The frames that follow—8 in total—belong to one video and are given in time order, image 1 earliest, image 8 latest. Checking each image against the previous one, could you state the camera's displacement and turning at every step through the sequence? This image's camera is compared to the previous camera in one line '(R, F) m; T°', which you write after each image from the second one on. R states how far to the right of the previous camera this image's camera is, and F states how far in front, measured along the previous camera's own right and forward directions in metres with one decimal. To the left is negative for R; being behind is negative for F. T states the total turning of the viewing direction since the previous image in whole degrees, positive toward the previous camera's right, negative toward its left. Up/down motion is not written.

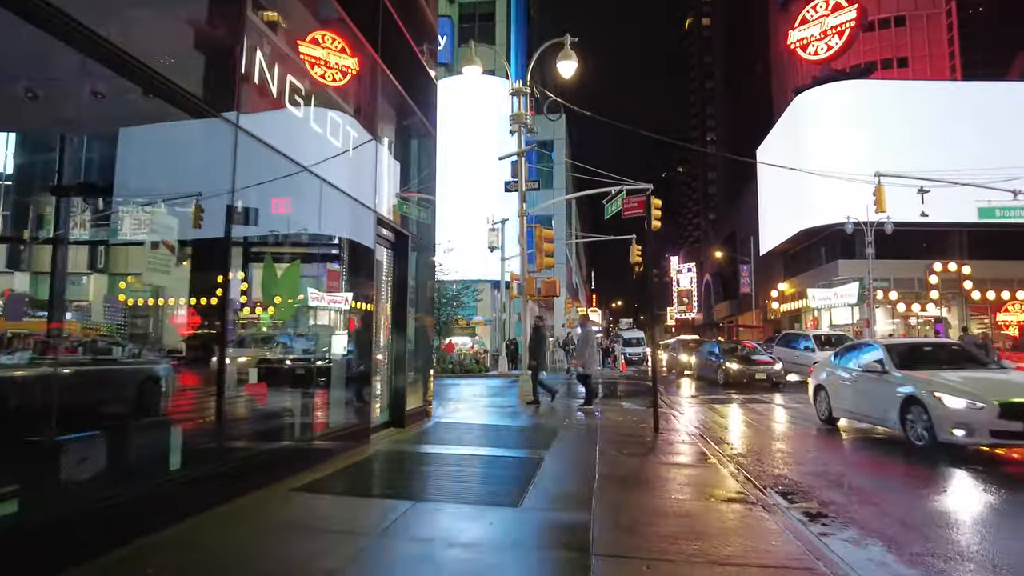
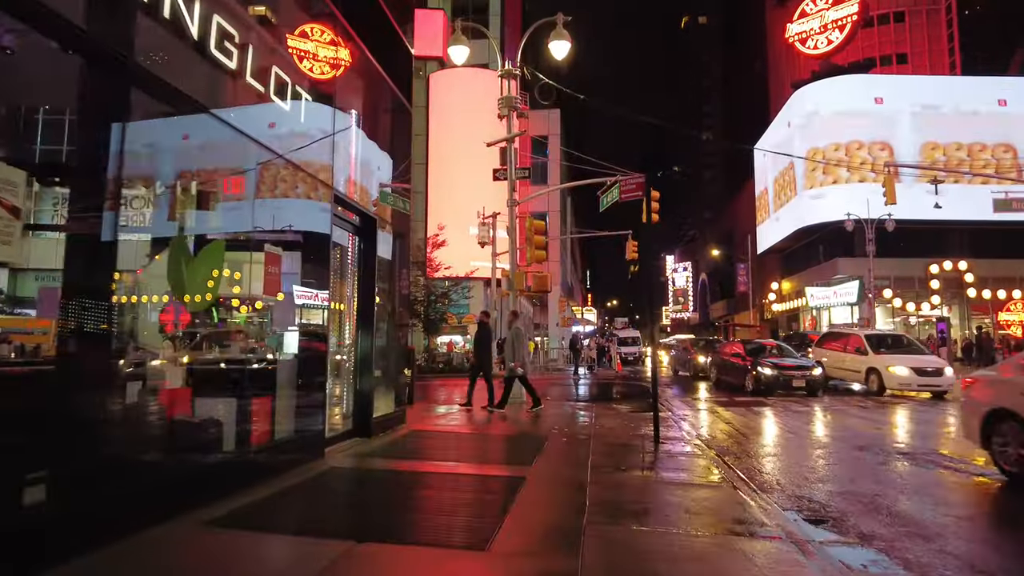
(+0.2, +1.2) m; 0°
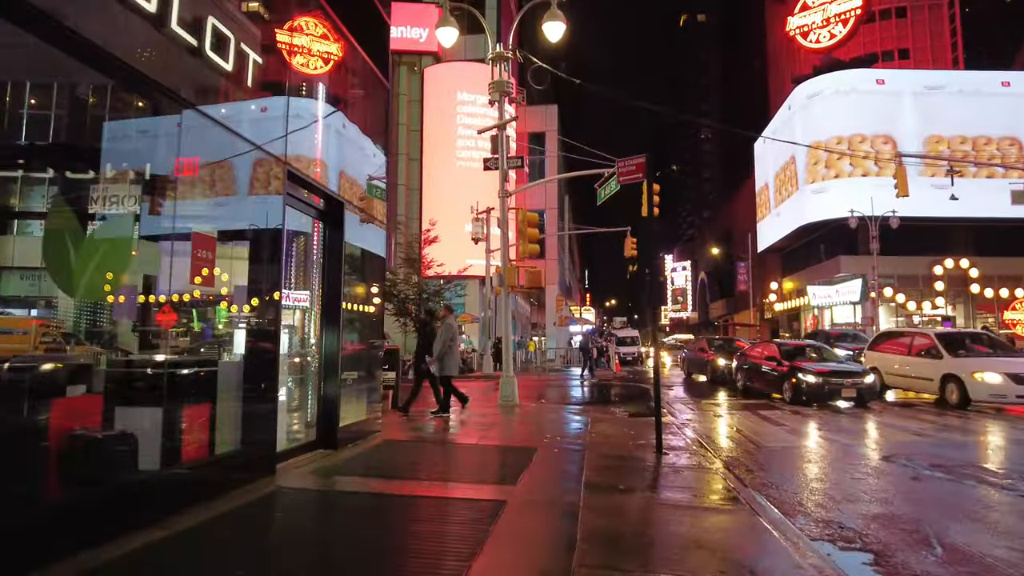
(+0.2, +1.0) m; 0°
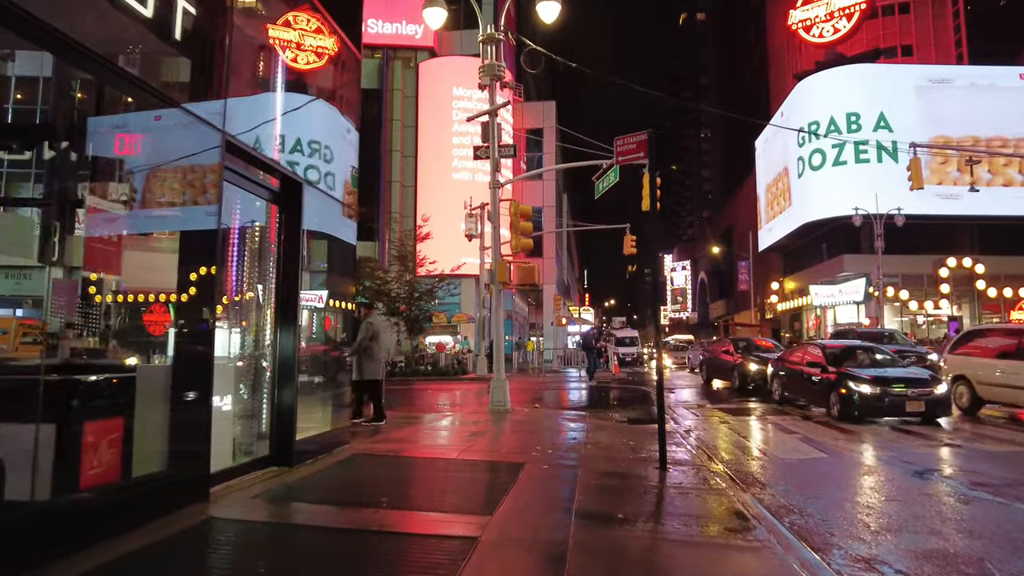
(+0.2, +1.0) m; 0°
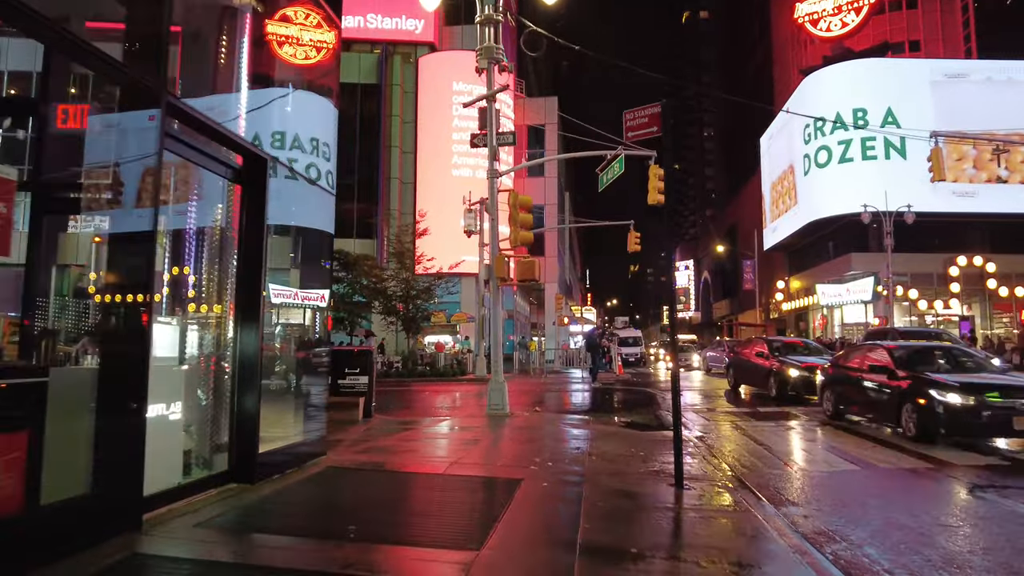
(+0.1, +0.9) m; 0°
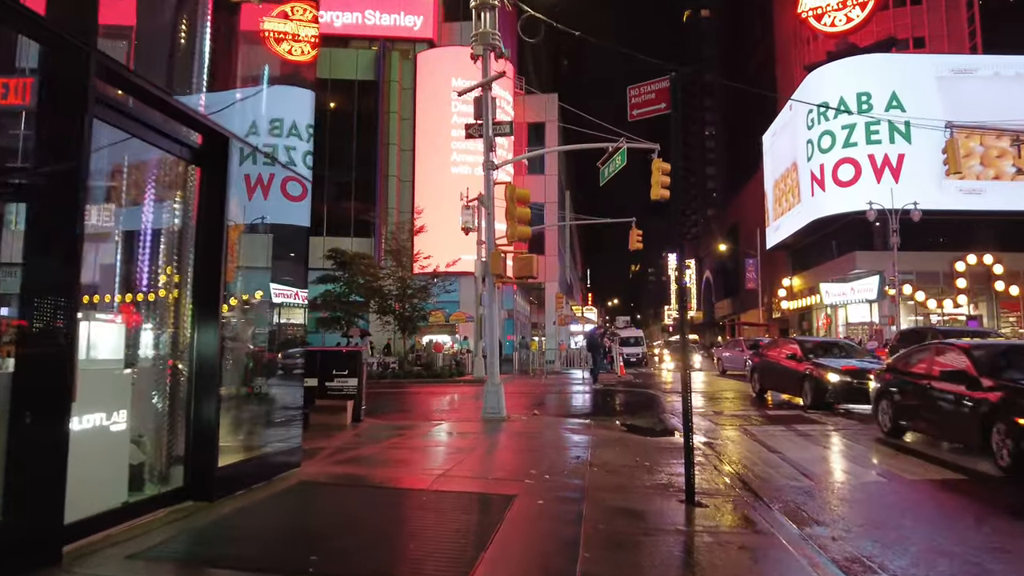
(+0.1, +0.7) m; 0°
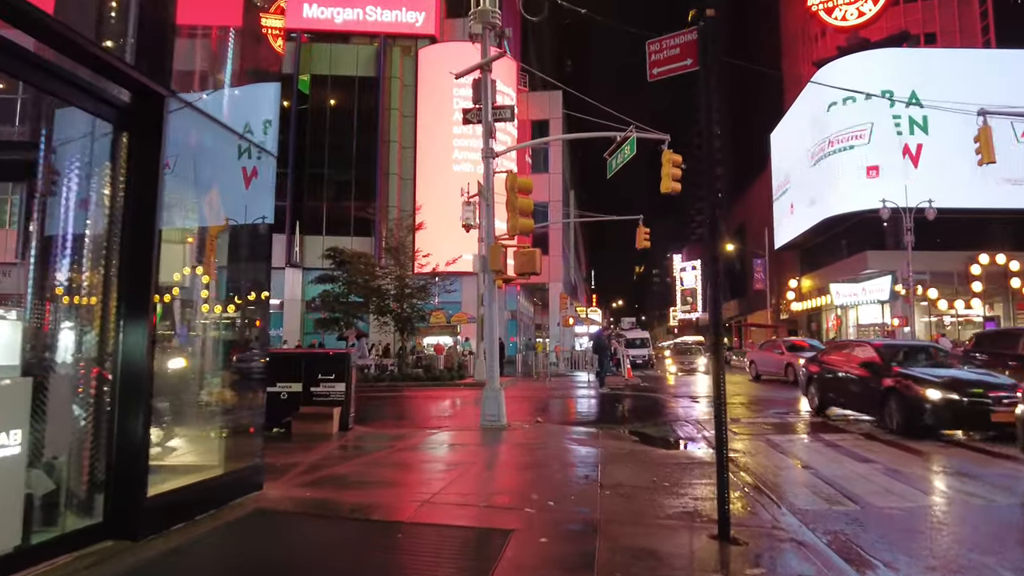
(+0.1, +1.0) m; 0°
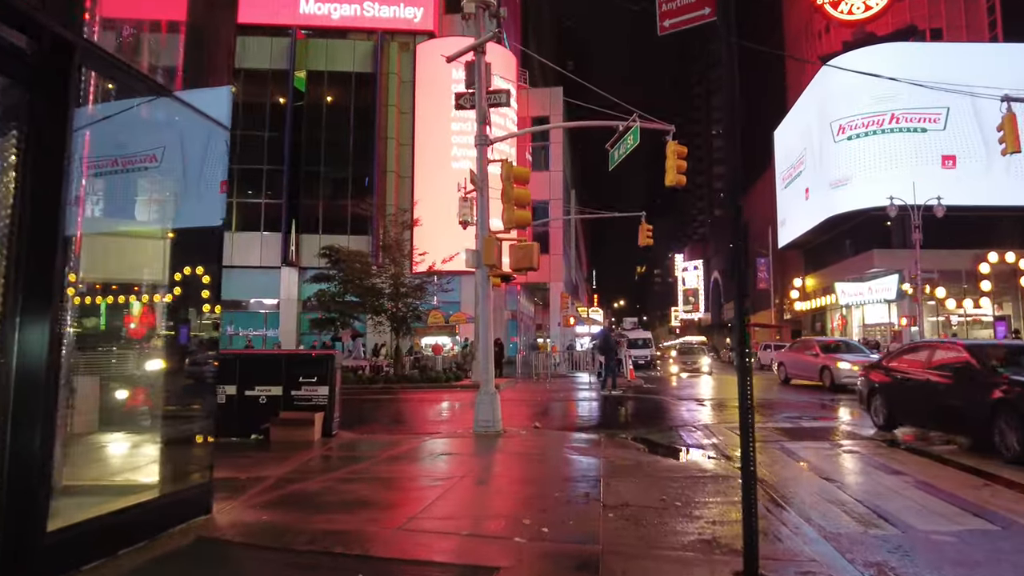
(+0.1, +0.8) m; 0°
